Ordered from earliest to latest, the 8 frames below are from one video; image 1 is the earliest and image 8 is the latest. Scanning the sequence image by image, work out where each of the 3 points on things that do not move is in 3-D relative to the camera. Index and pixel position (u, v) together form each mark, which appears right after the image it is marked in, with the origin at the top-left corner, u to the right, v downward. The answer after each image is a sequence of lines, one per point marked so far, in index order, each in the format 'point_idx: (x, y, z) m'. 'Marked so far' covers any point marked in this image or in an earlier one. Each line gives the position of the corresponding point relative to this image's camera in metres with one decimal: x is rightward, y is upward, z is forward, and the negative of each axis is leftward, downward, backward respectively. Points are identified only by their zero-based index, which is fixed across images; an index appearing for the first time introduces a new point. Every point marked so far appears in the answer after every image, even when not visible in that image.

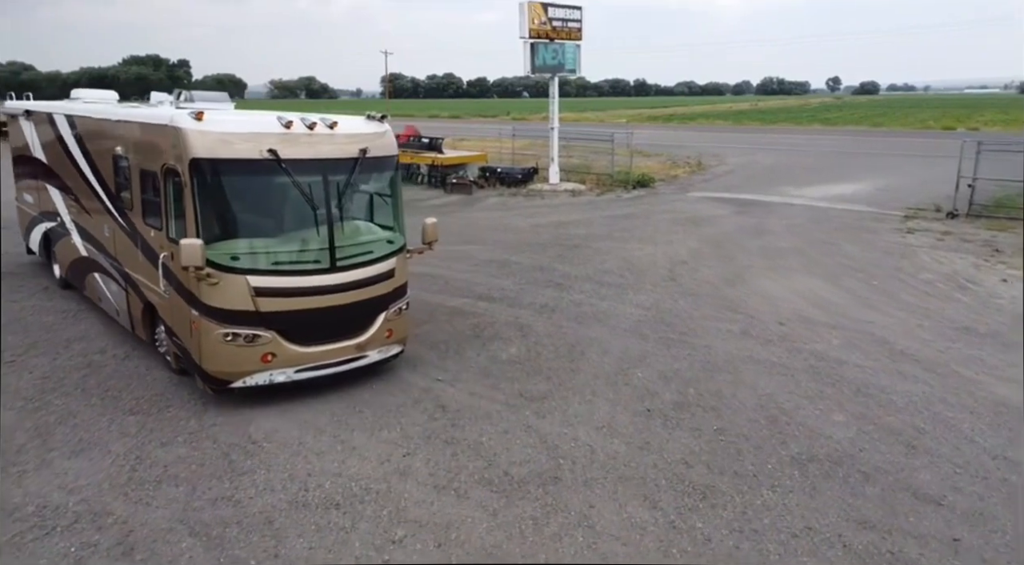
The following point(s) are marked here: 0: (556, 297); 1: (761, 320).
0: (+0.6, -0.2, +9.7) m
1: (+3.2, -0.5, +8.9) m
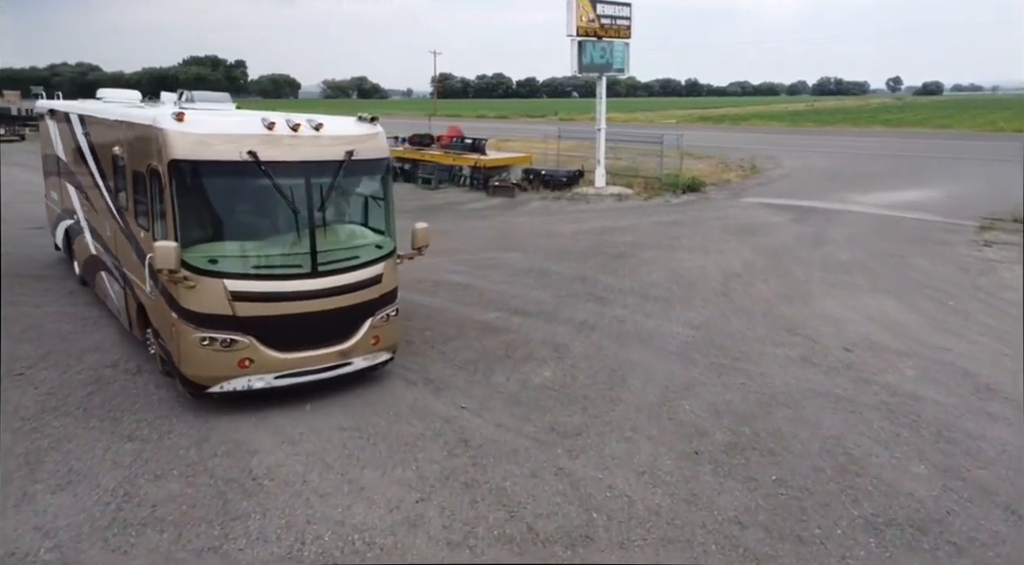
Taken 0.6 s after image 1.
0: (+1.1, -0.4, +9.0) m
1: (+3.7, -0.7, +8.1) m
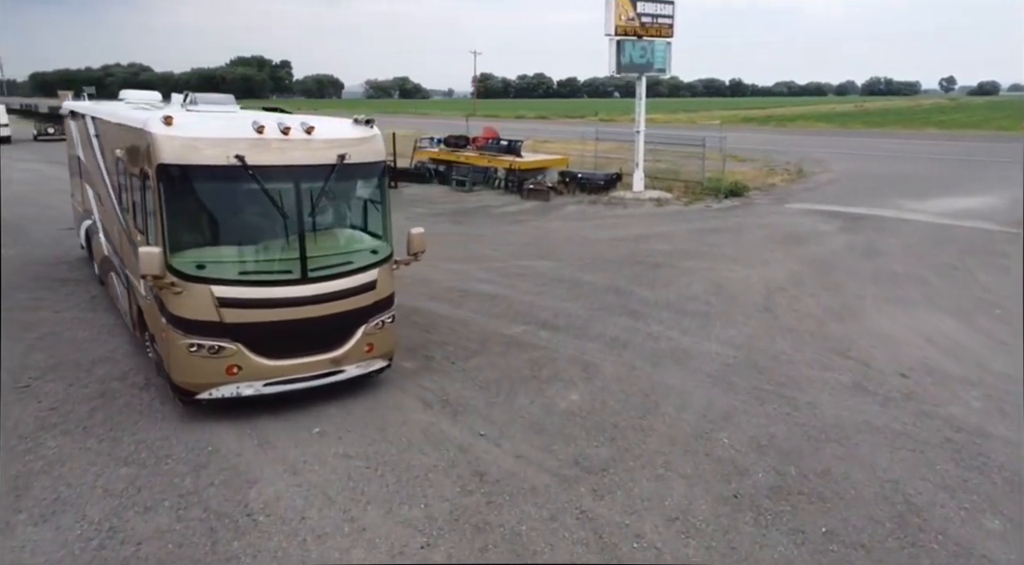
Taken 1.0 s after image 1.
0: (+1.5, -0.6, +8.5) m
1: (+4.0, -1.0, +7.4) m
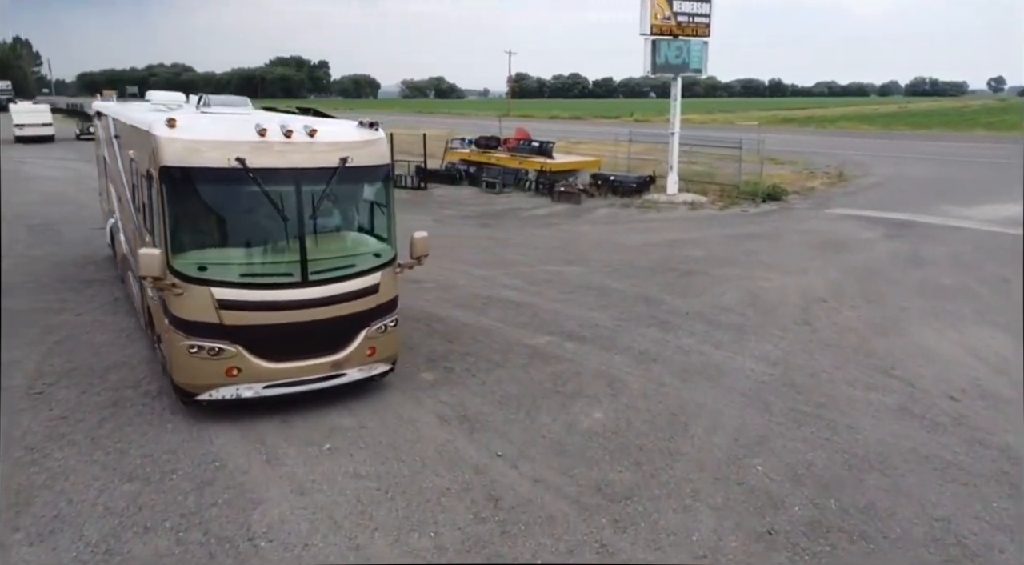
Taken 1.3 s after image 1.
0: (+1.8, -0.7, +8.2) m
1: (+4.2, -1.1, +6.9) m
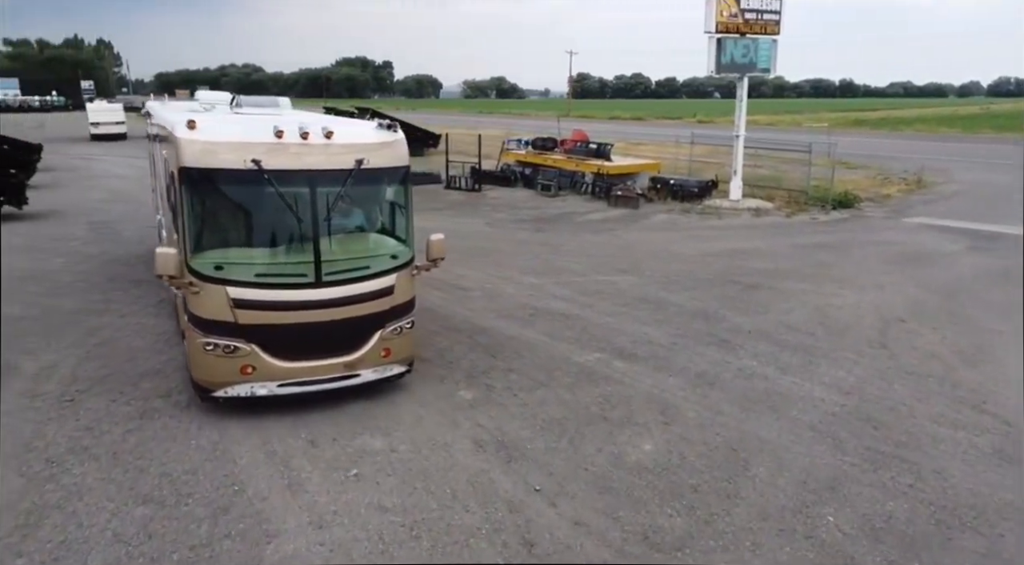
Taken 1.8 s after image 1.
0: (+2.3, -0.9, +7.6) m
1: (+4.6, -1.4, +6.1) m
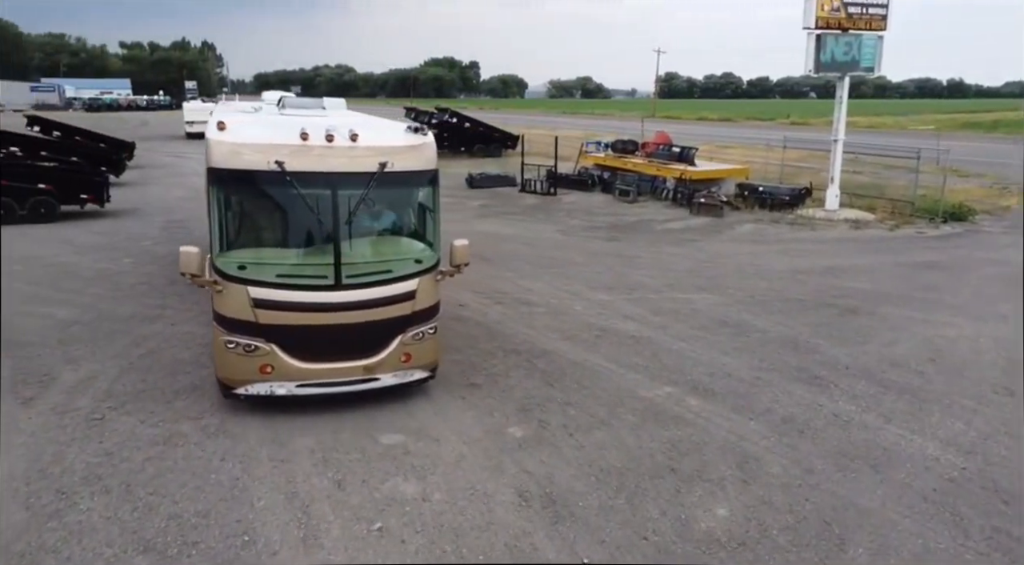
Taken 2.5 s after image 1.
0: (+2.9, -1.2, +6.6) m
1: (+5.0, -1.7, +4.9) m
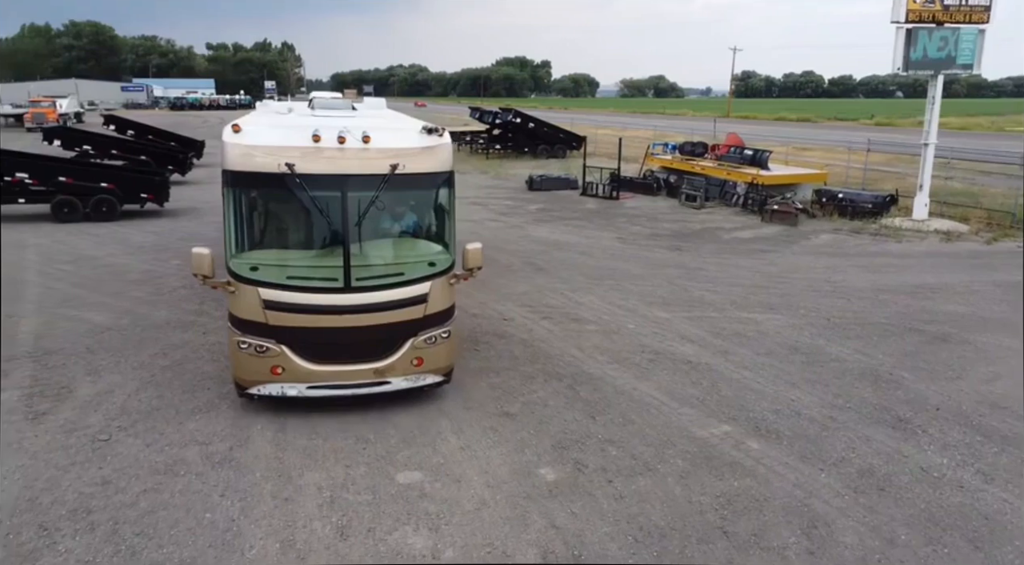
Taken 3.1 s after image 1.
0: (+3.2, -1.5, +5.7) m
1: (+5.1, -2.1, +3.8) m
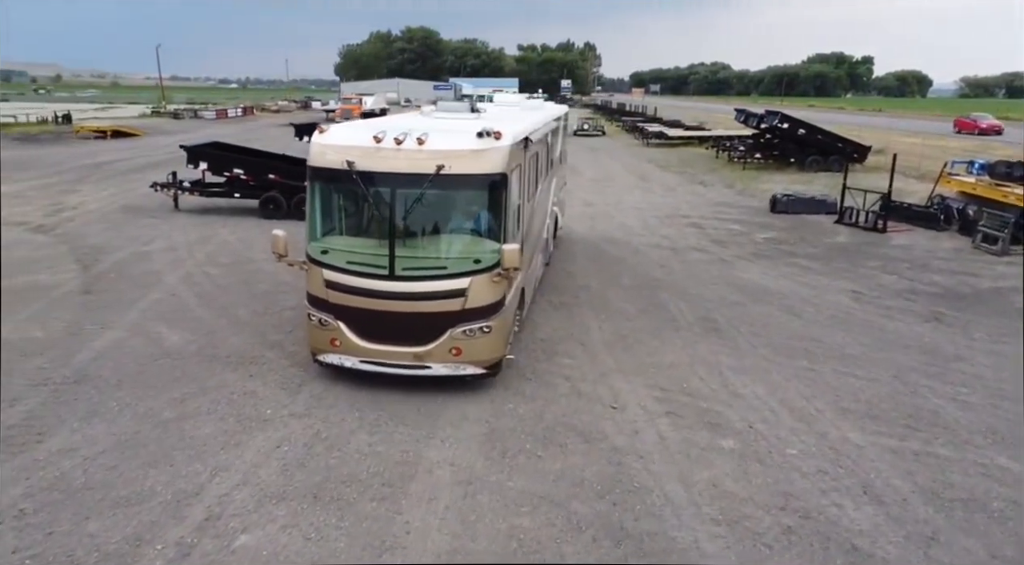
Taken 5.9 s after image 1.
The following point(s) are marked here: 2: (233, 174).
0: (+2.6, -2.5, +2.4) m
1: (+3.6, -3.3, 0.0) m
2: (-6.2, +2.4, +15.0) m
